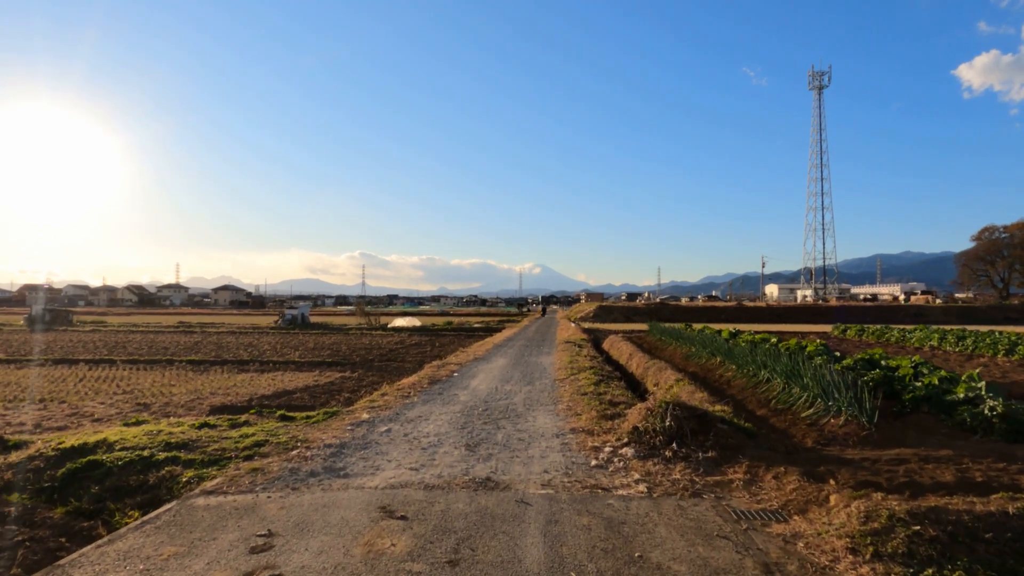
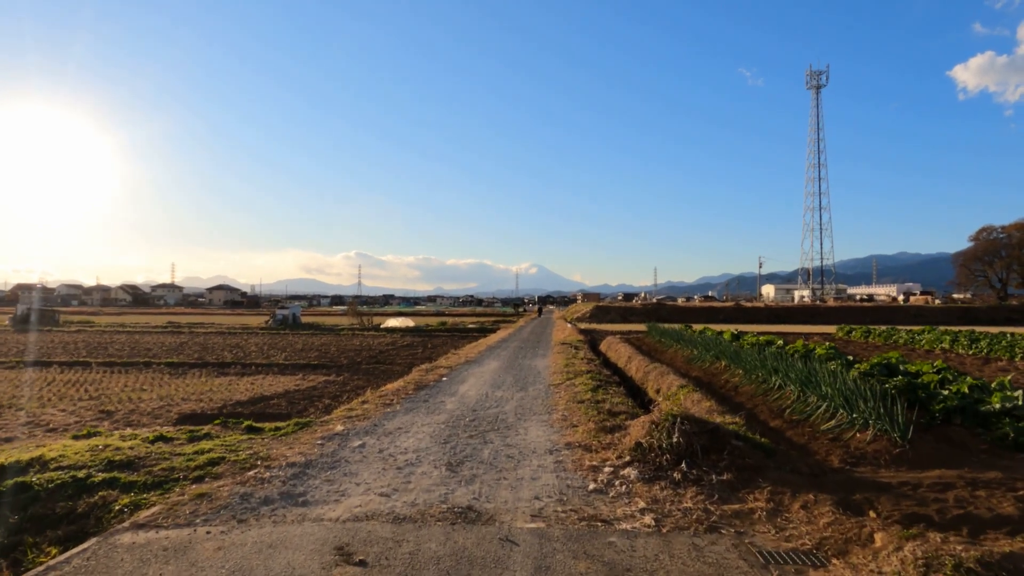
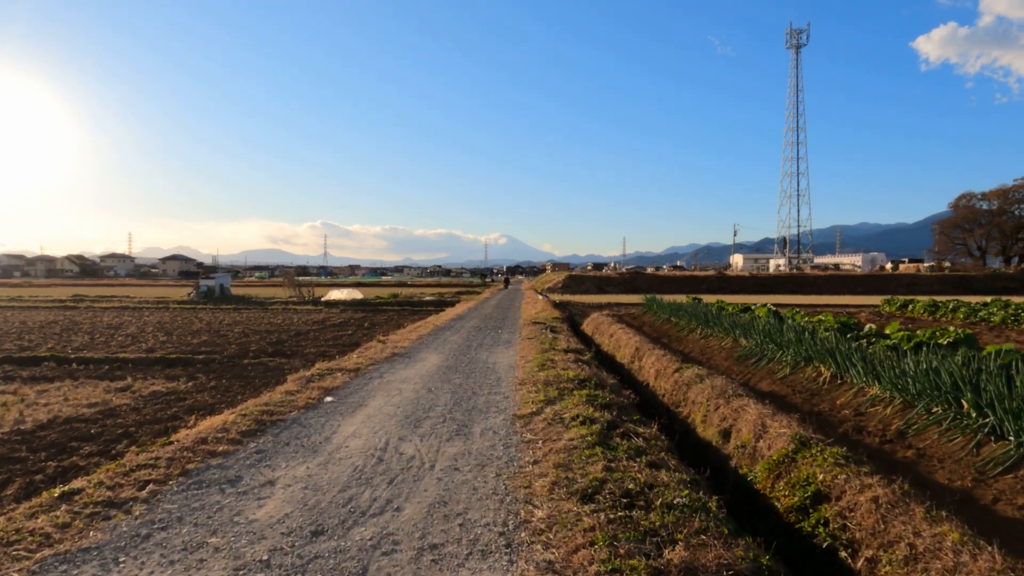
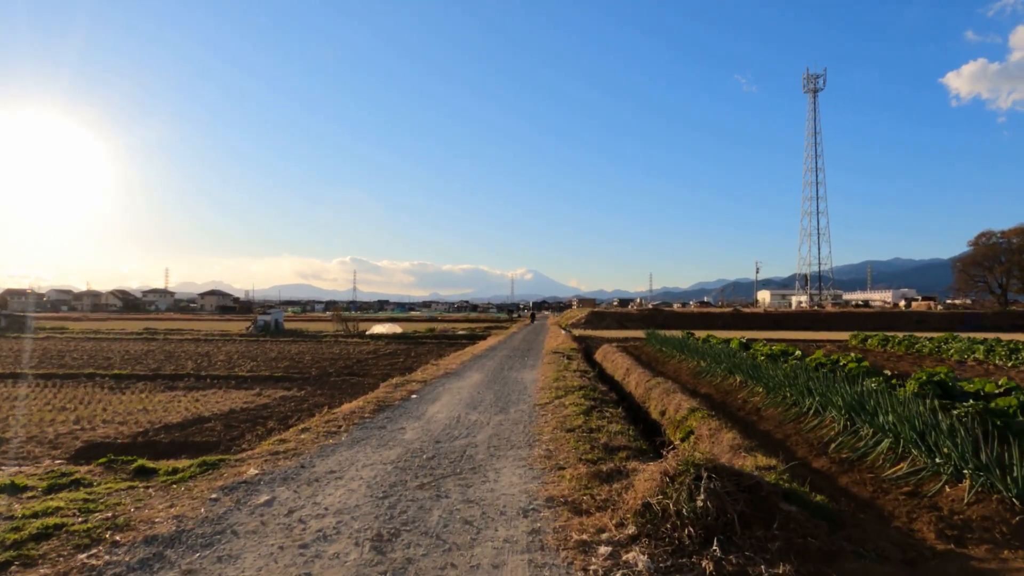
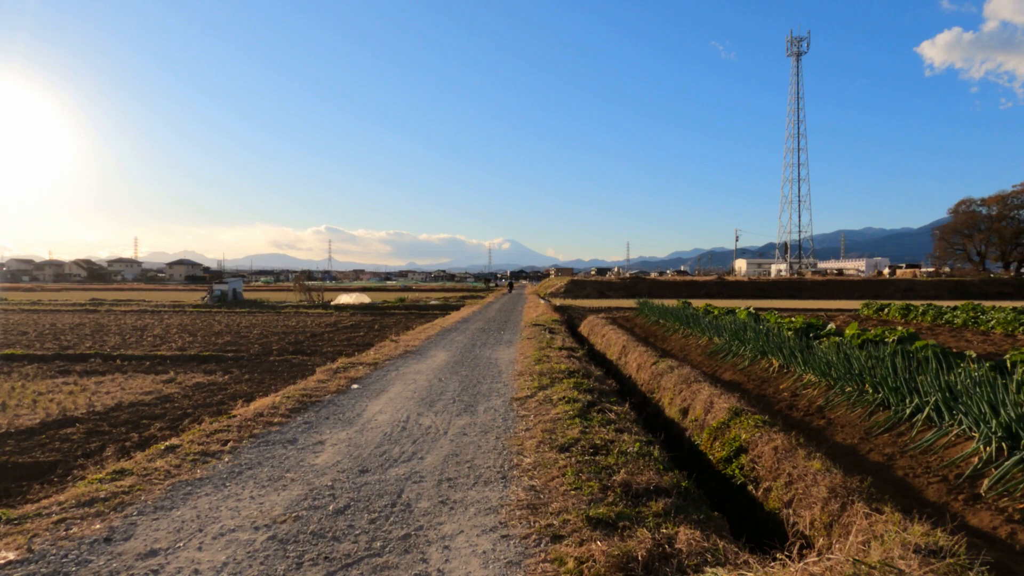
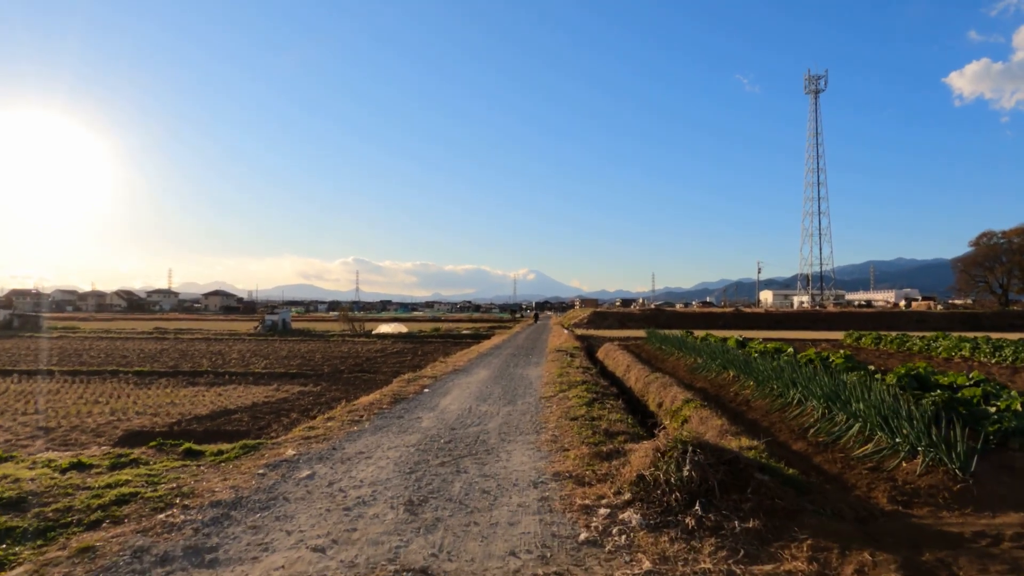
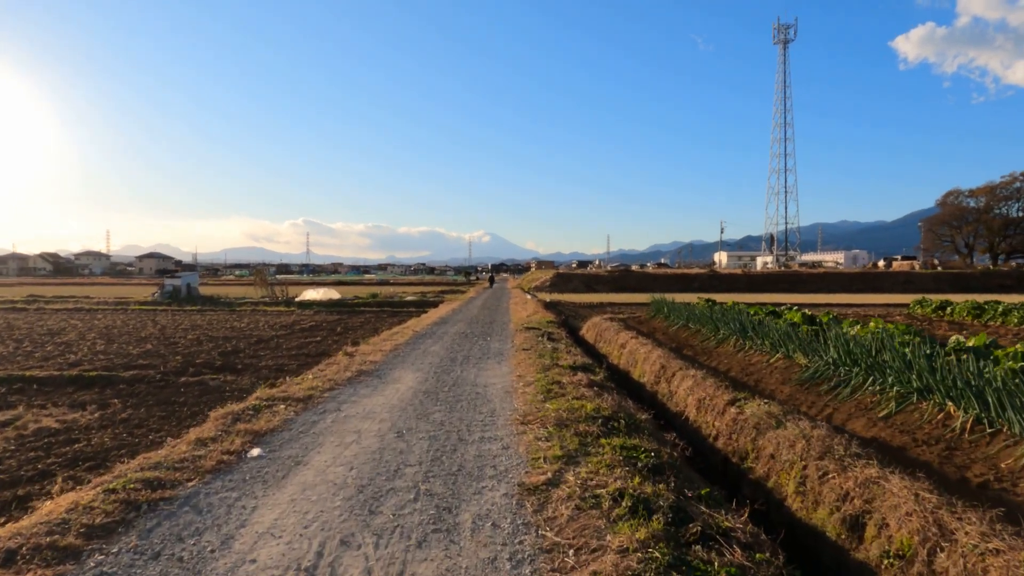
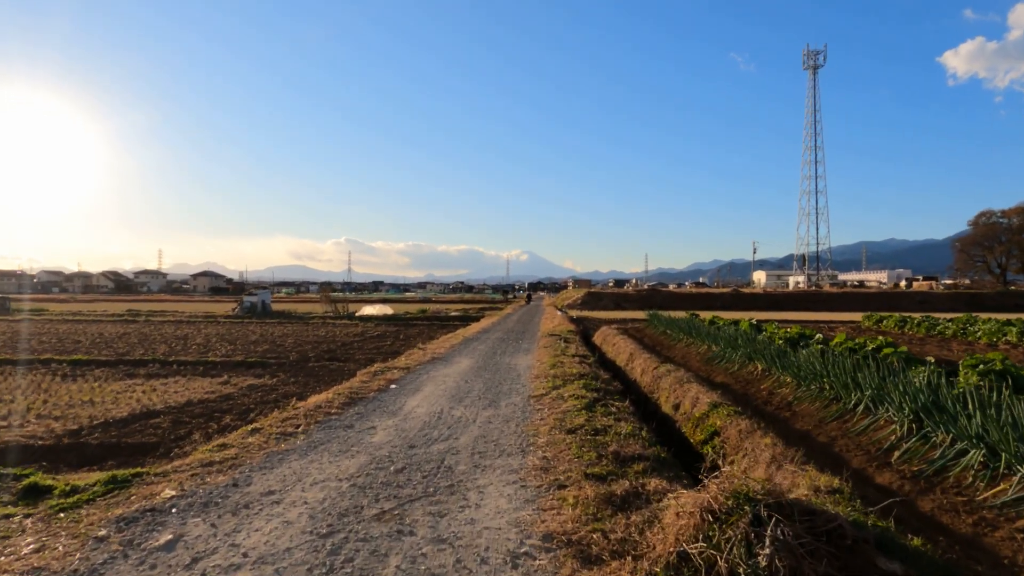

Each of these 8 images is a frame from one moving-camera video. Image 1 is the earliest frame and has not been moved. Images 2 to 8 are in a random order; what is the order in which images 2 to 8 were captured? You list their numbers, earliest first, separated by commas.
2, 6, 4, 8, 5, 3, 7
